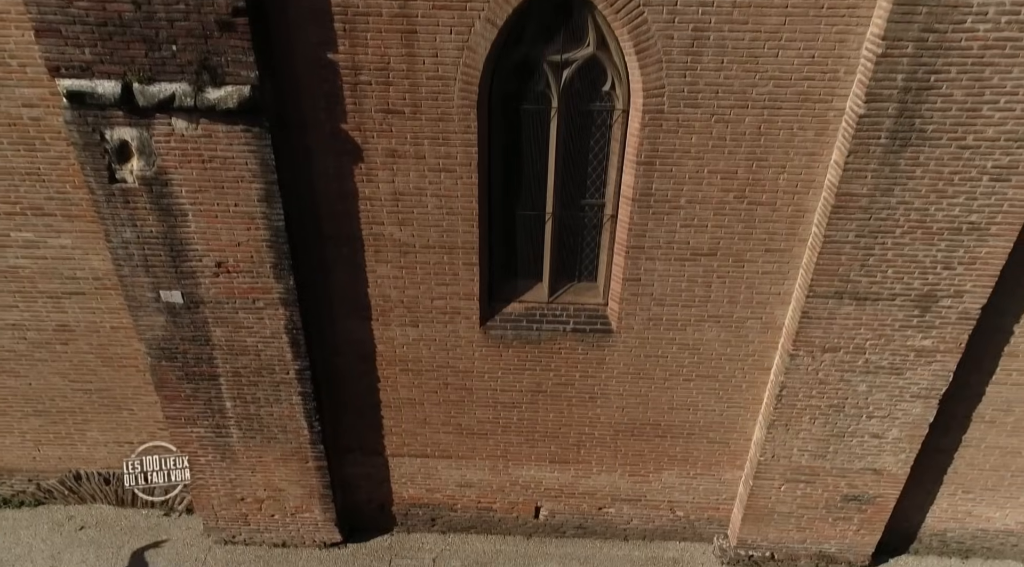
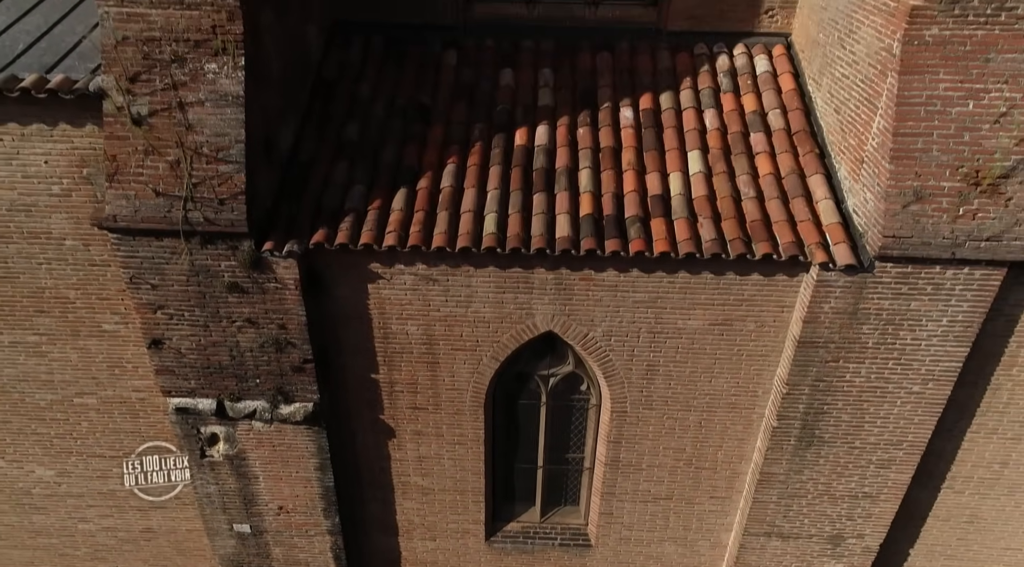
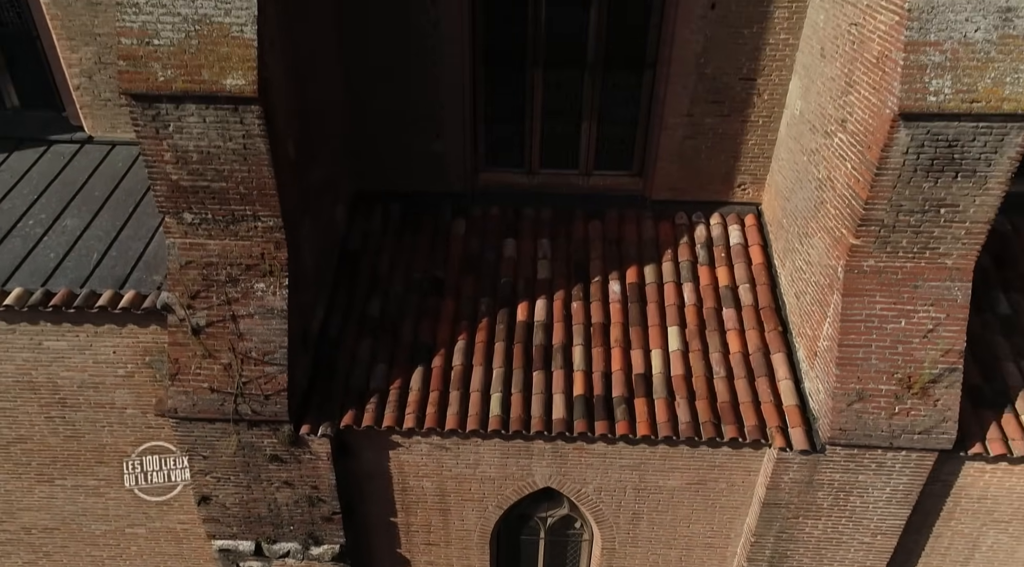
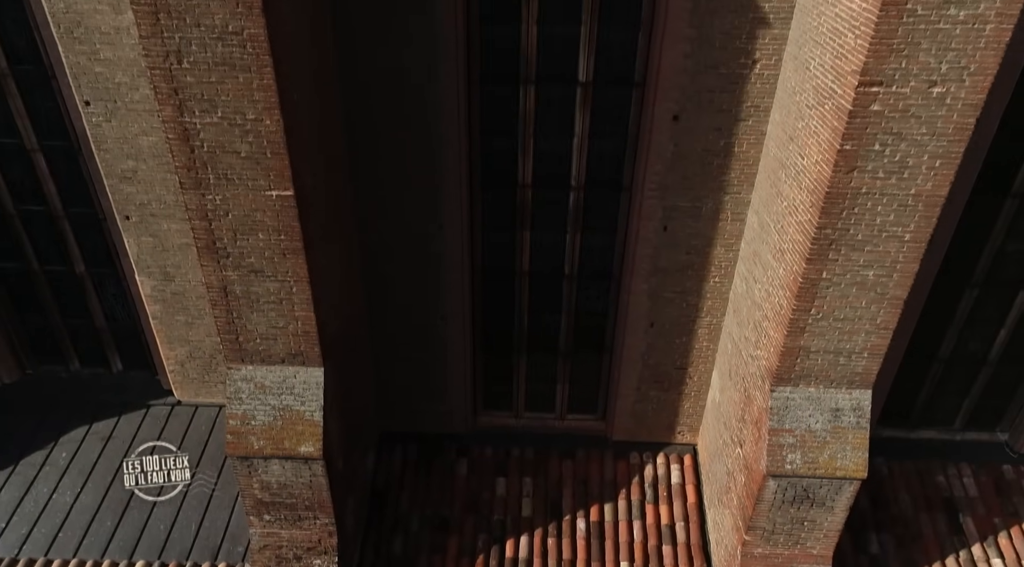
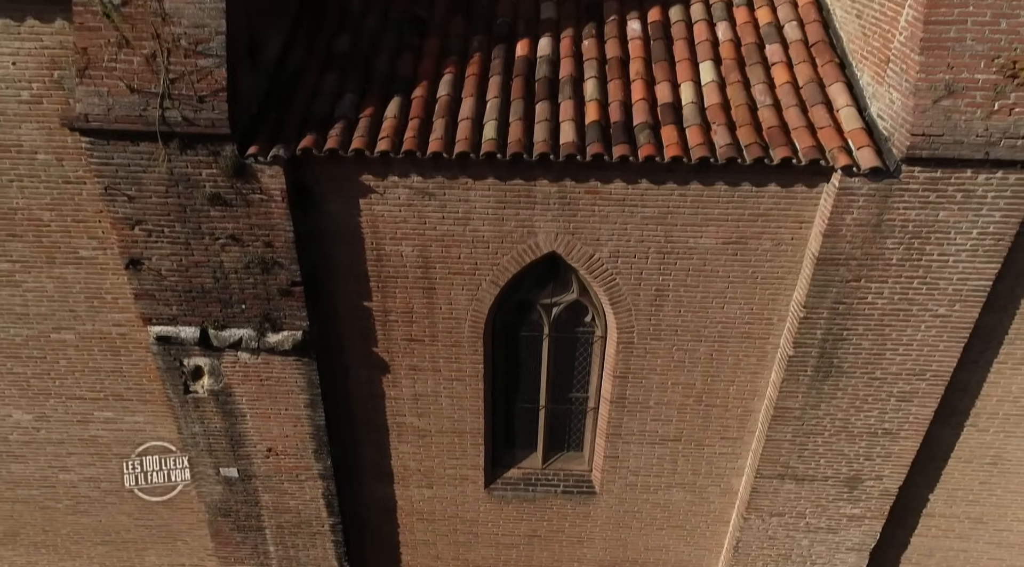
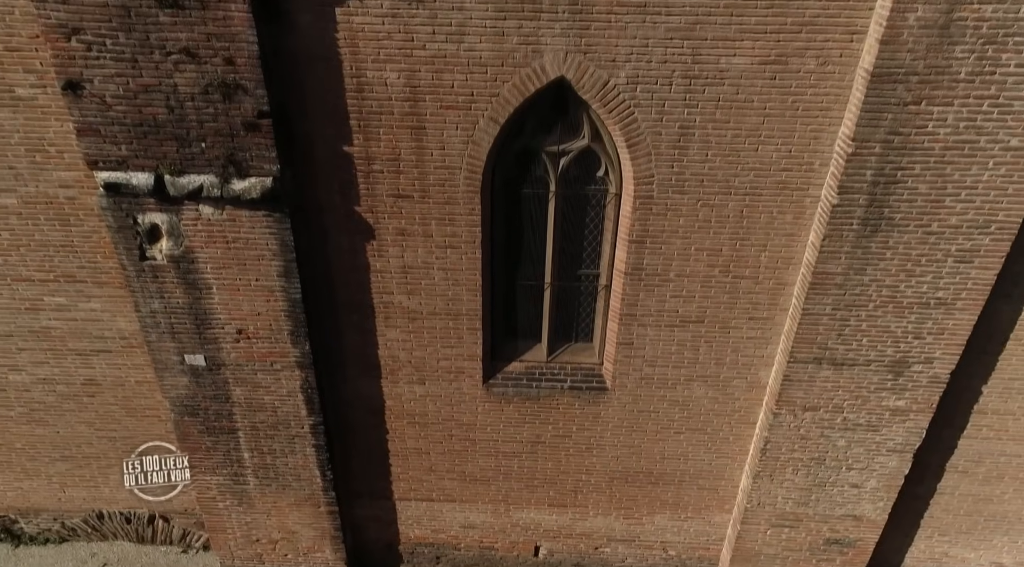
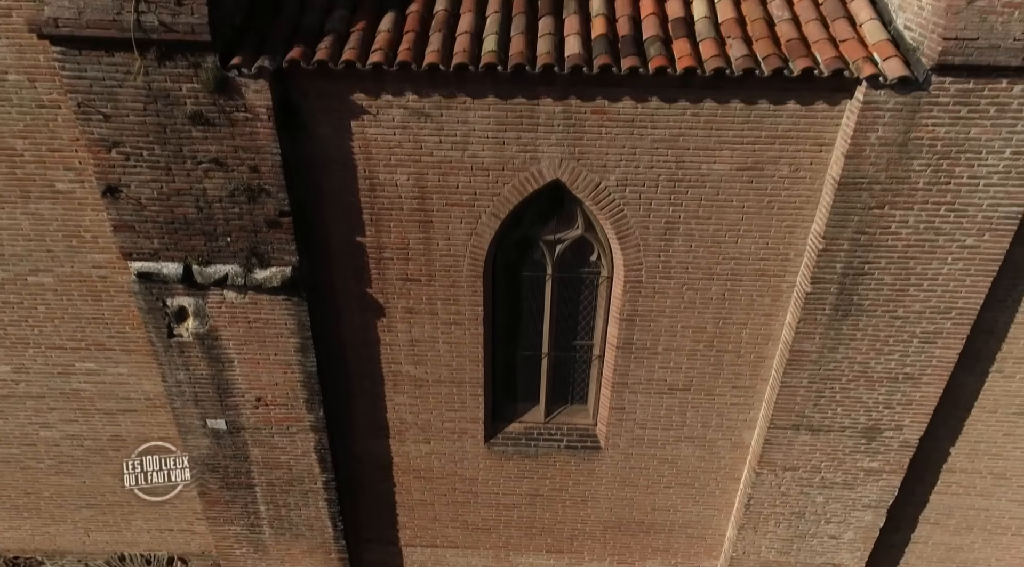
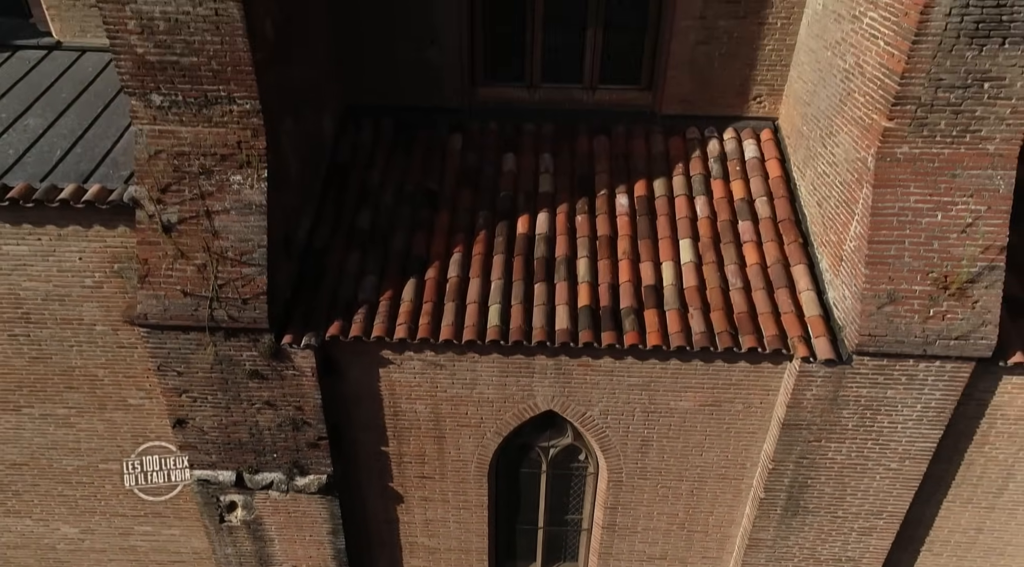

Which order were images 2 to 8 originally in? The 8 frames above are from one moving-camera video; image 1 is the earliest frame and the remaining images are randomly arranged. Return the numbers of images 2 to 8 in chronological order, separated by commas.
6, 7, 5, 2, 8, 3, 4
